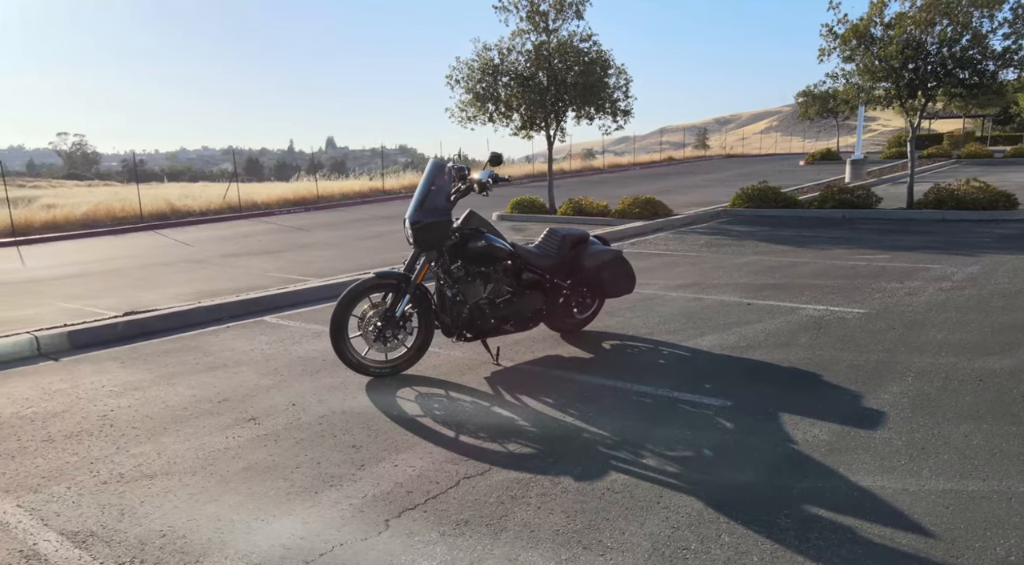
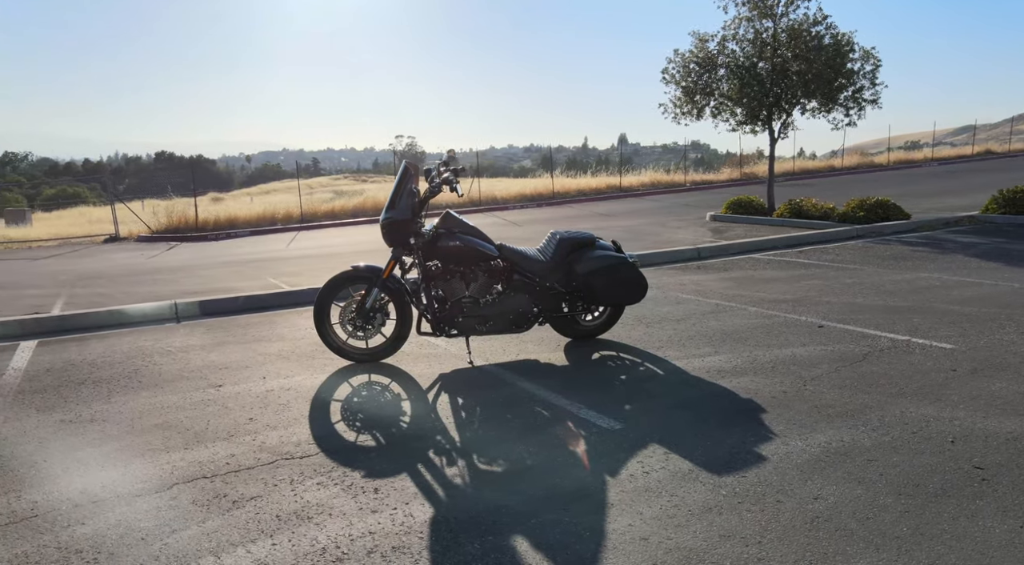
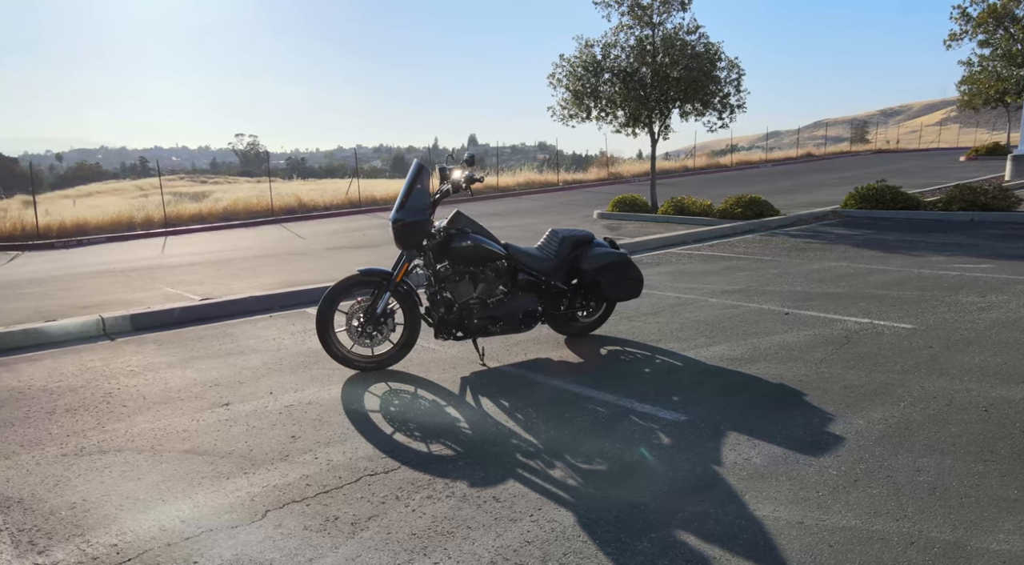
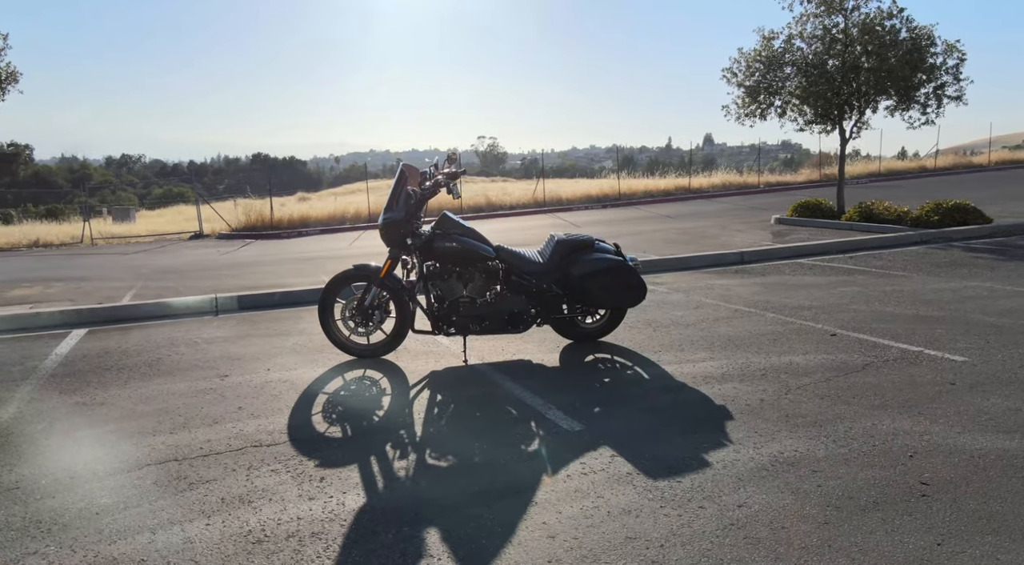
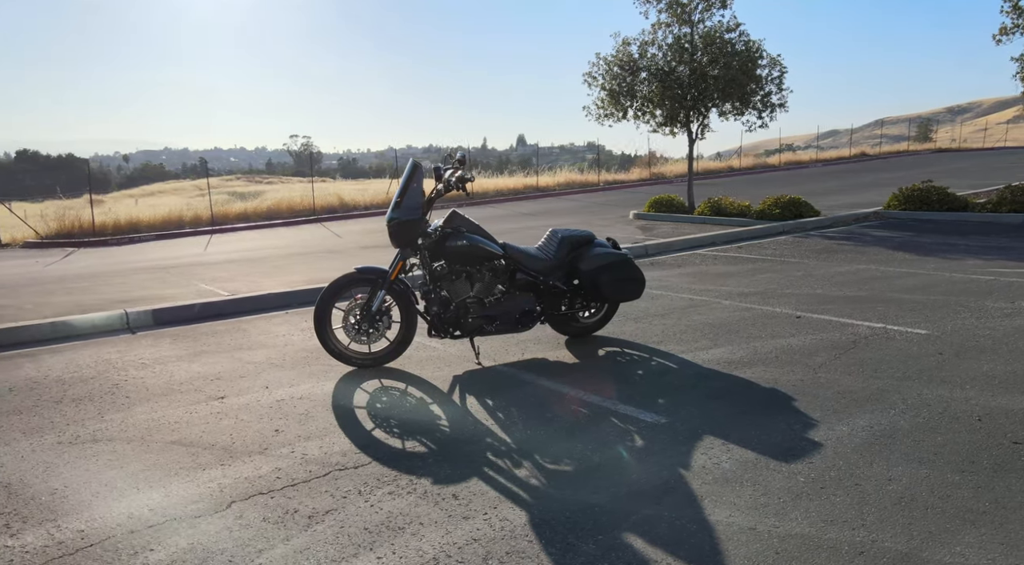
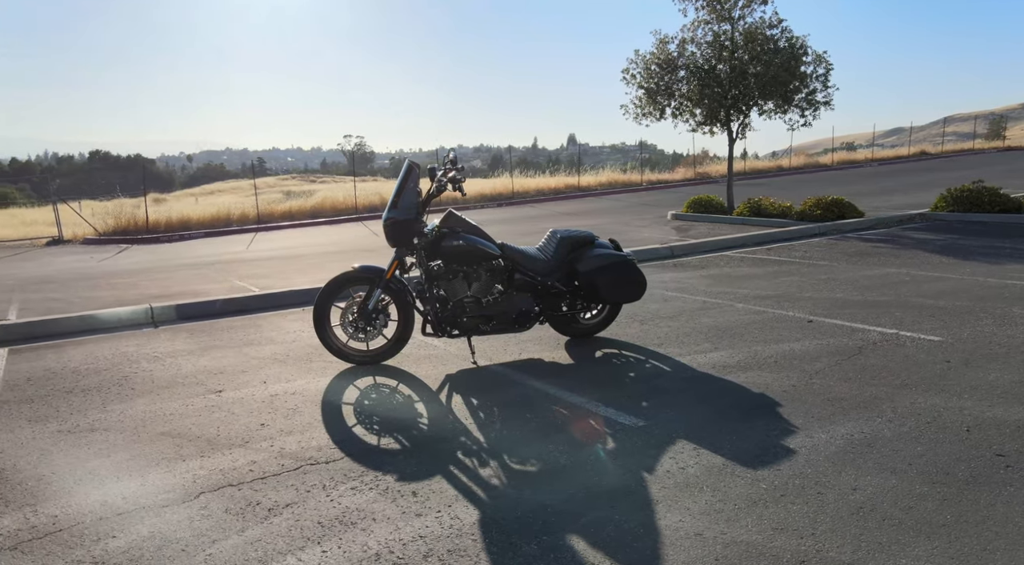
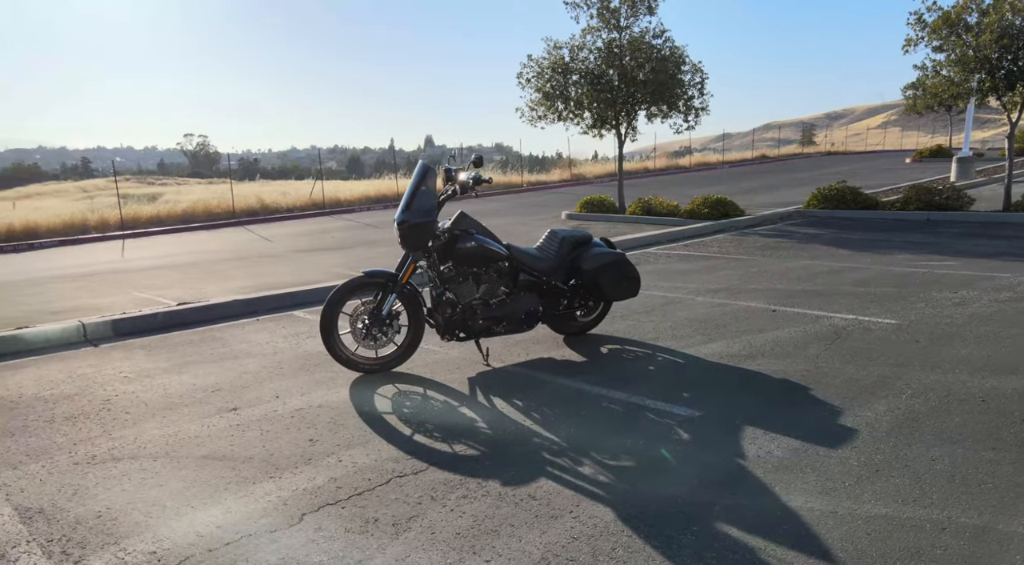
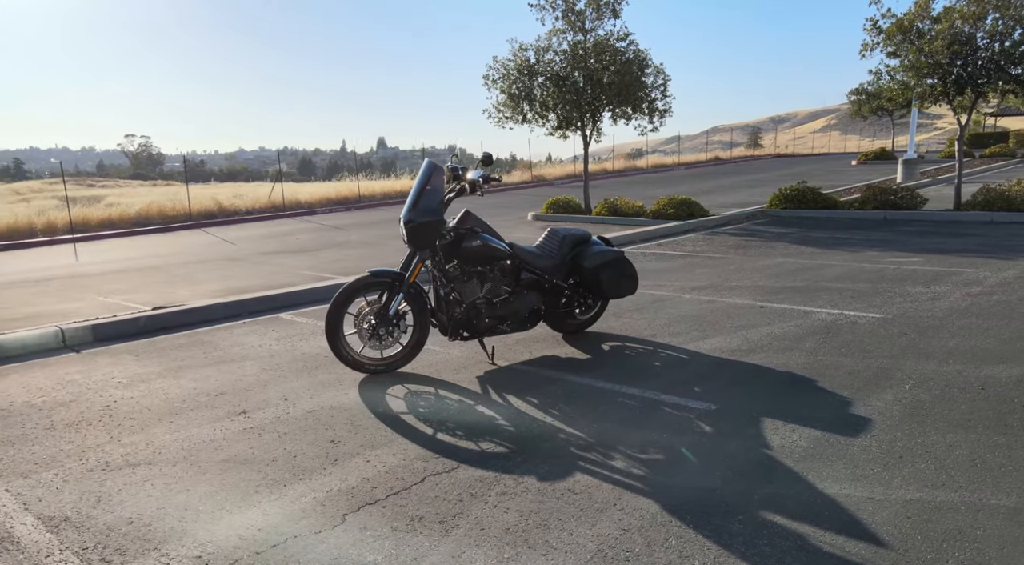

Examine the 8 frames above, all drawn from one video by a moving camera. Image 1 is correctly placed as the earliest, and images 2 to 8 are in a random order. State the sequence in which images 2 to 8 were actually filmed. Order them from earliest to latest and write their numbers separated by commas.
8, 7, 3, 5, 6, 2, 4
